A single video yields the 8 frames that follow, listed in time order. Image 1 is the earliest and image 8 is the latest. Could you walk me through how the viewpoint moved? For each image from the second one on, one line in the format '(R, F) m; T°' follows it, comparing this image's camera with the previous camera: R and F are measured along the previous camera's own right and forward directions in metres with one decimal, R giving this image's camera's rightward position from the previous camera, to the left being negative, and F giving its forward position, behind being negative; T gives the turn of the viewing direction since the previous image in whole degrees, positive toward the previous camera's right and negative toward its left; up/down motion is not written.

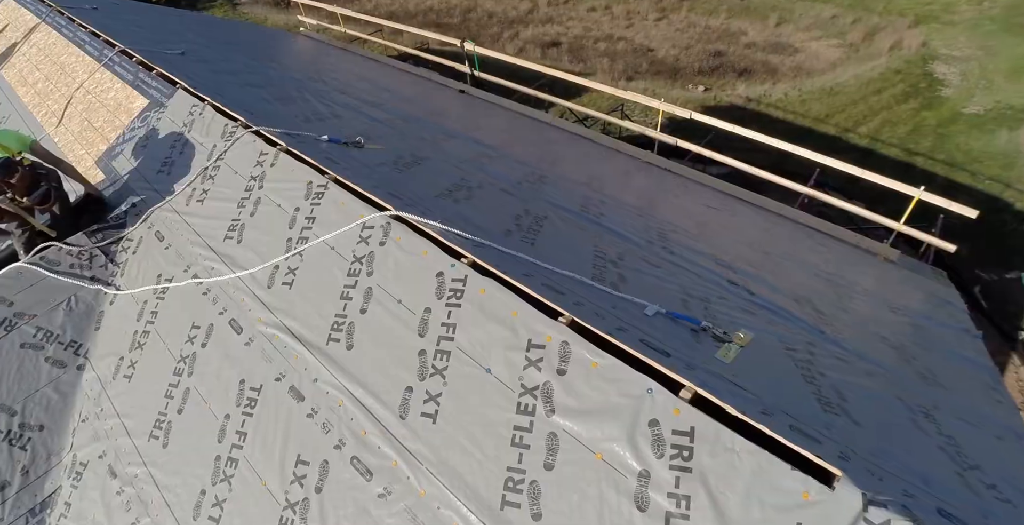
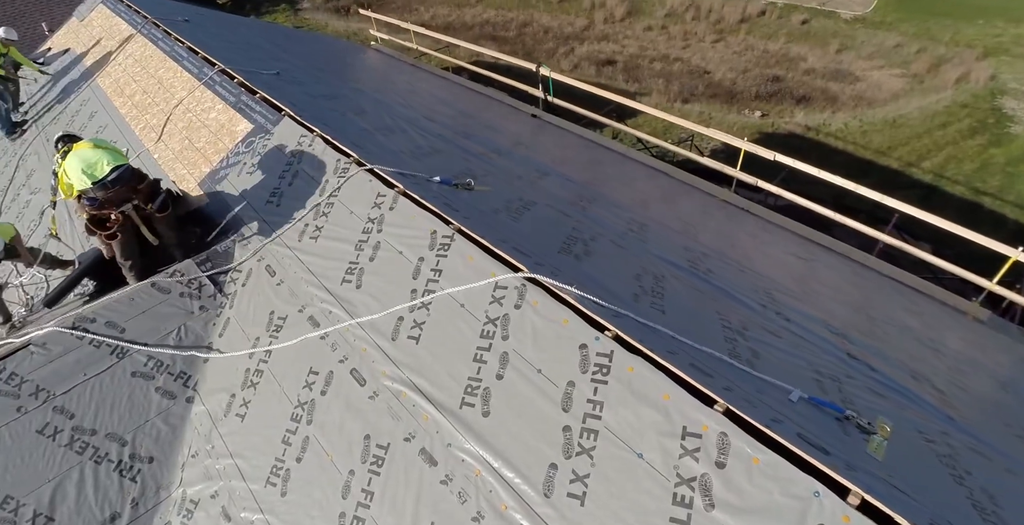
(-0.9, +0.1) m; -2°
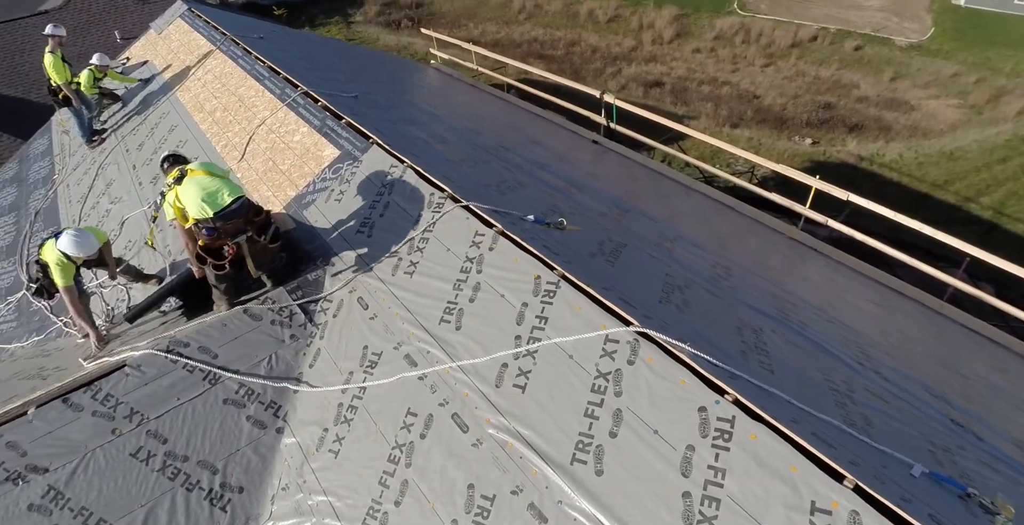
(-0.7, +0.1) m; -2°
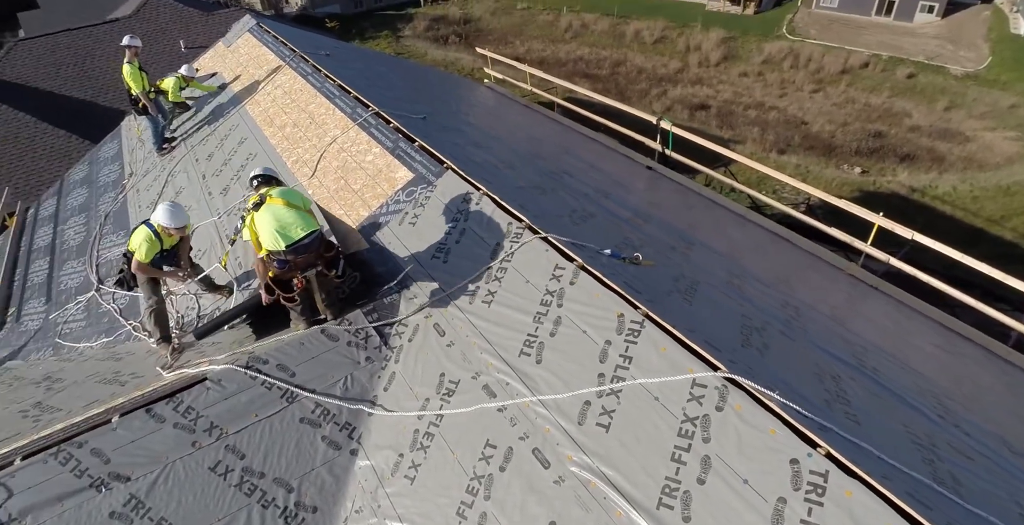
(-0.5, 0.0) m; -2°
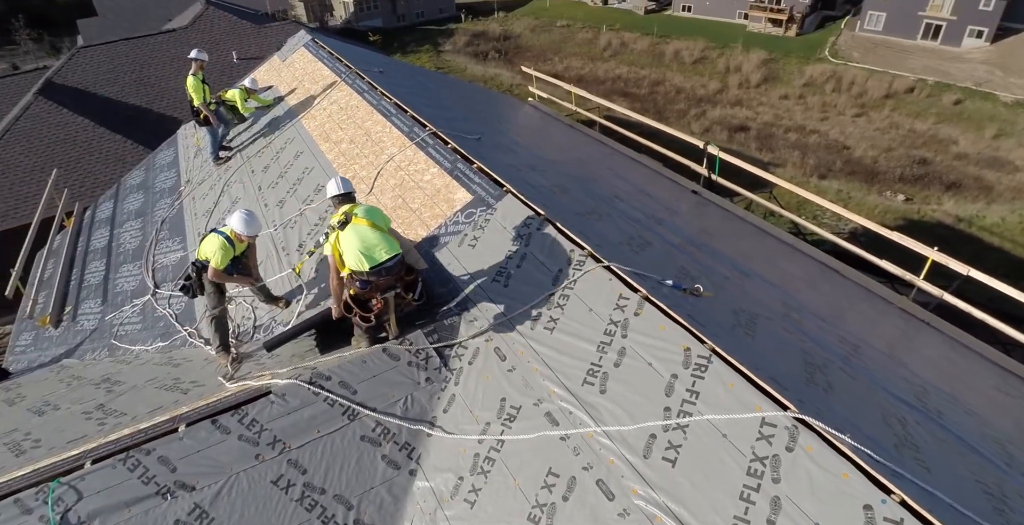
(-0.4, 0.0) m; -2°
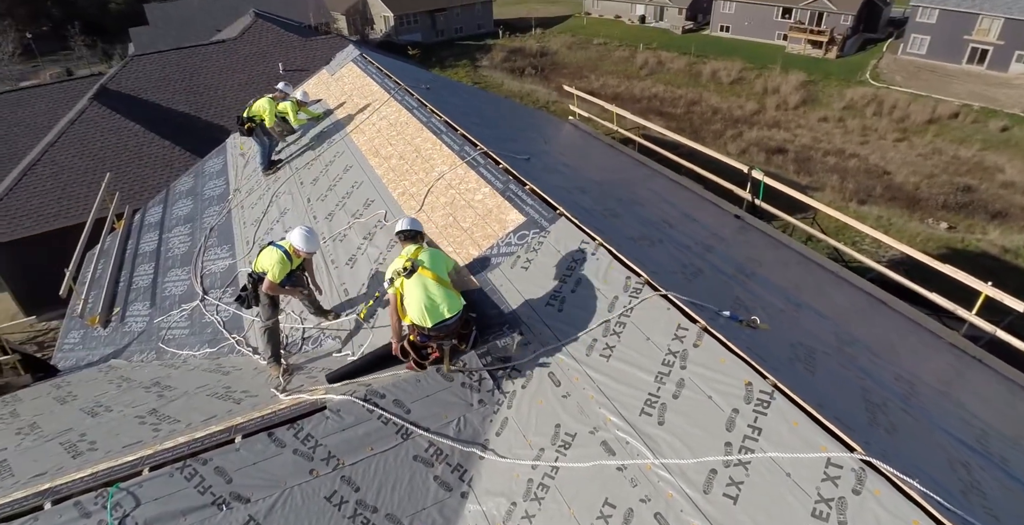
(-0.4, 0.0) m; -2°
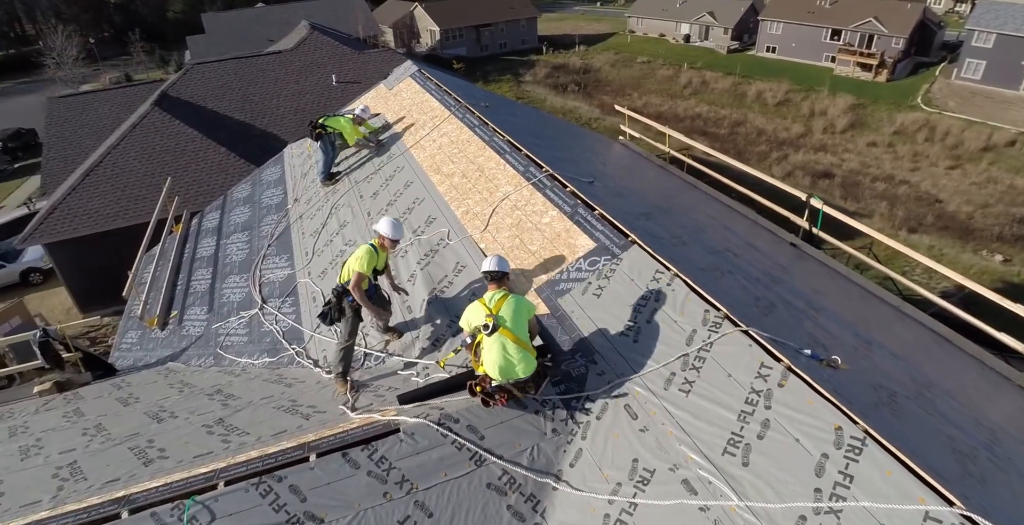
(-0.5, 0.0) m; -2°
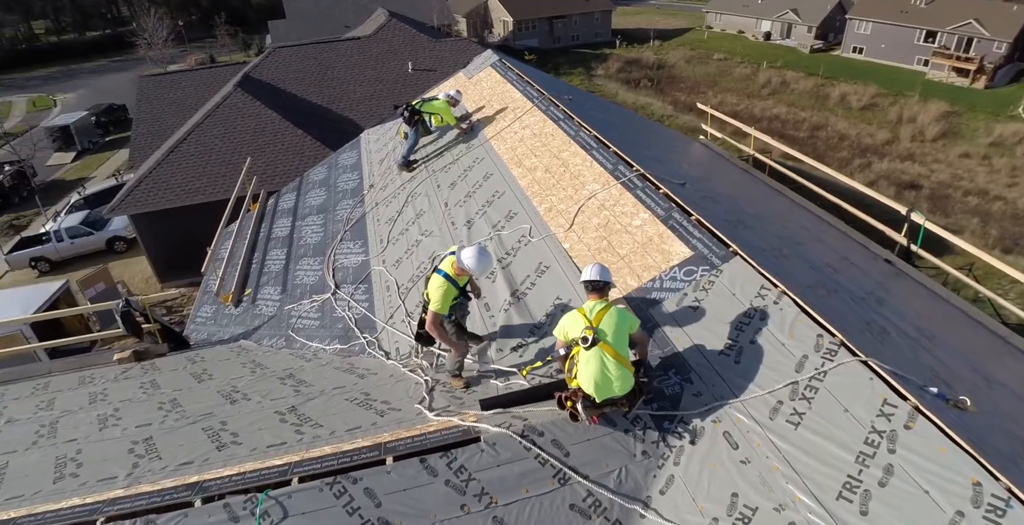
(-0.5, +0.3) m; -5°
